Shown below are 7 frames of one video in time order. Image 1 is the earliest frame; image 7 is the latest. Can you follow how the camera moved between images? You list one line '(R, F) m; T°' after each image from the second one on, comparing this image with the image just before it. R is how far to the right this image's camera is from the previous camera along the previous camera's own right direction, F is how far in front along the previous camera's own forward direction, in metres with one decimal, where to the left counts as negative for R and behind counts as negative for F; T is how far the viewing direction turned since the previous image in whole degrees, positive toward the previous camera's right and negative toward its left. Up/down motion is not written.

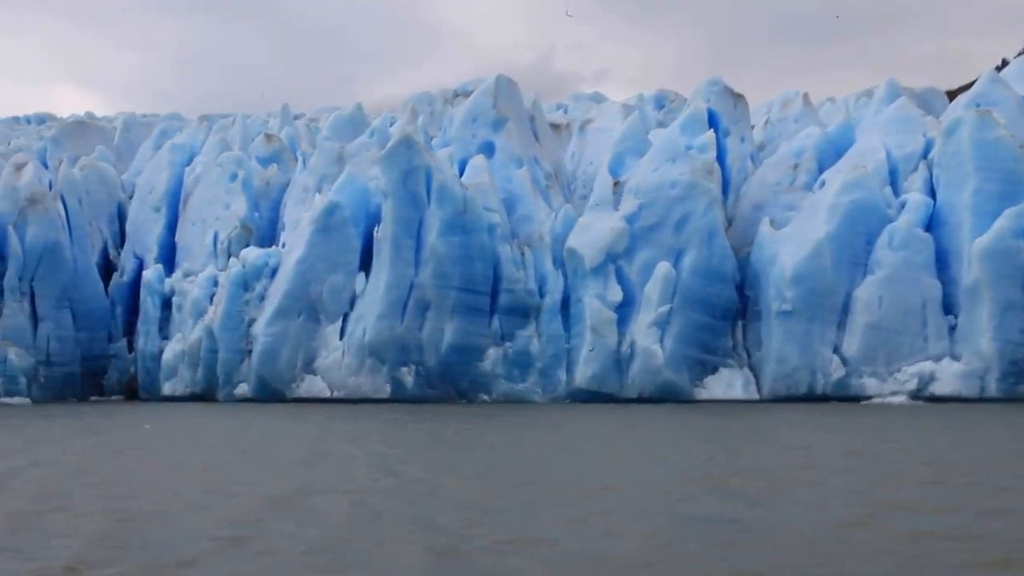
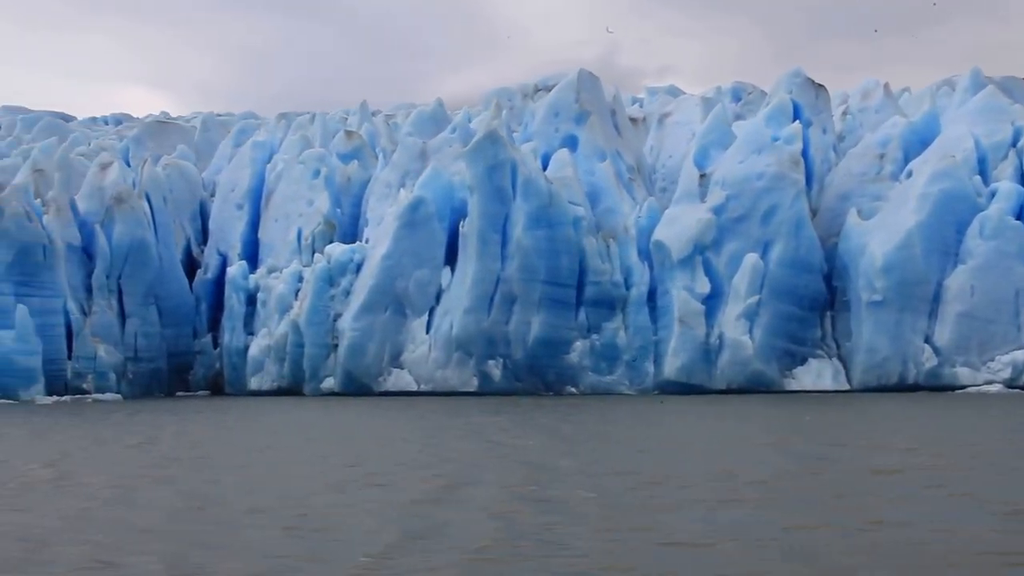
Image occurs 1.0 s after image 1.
(-2.0, -0.1) m; -1°
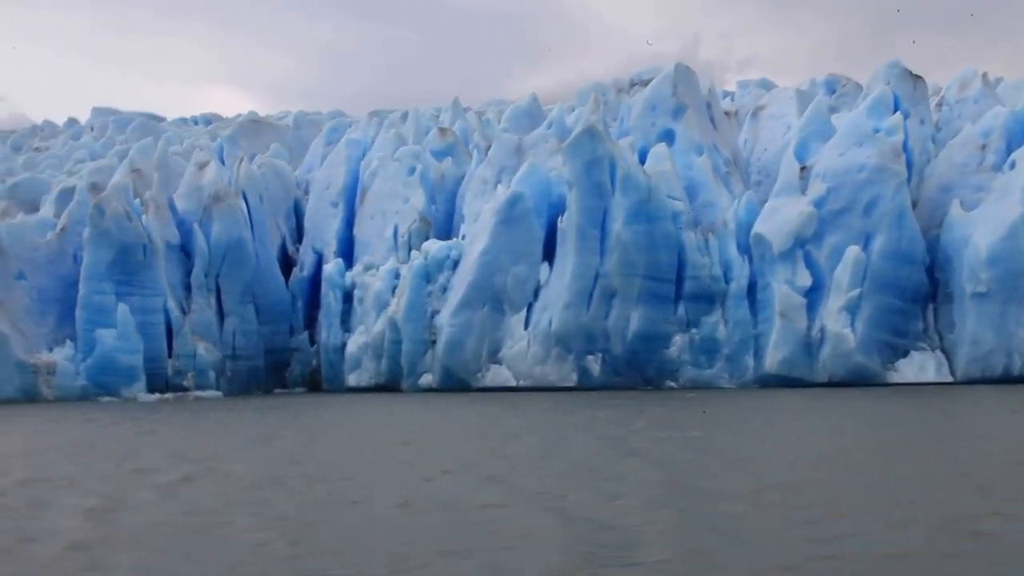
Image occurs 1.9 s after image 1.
(-2.4, -0.1) m; -1°
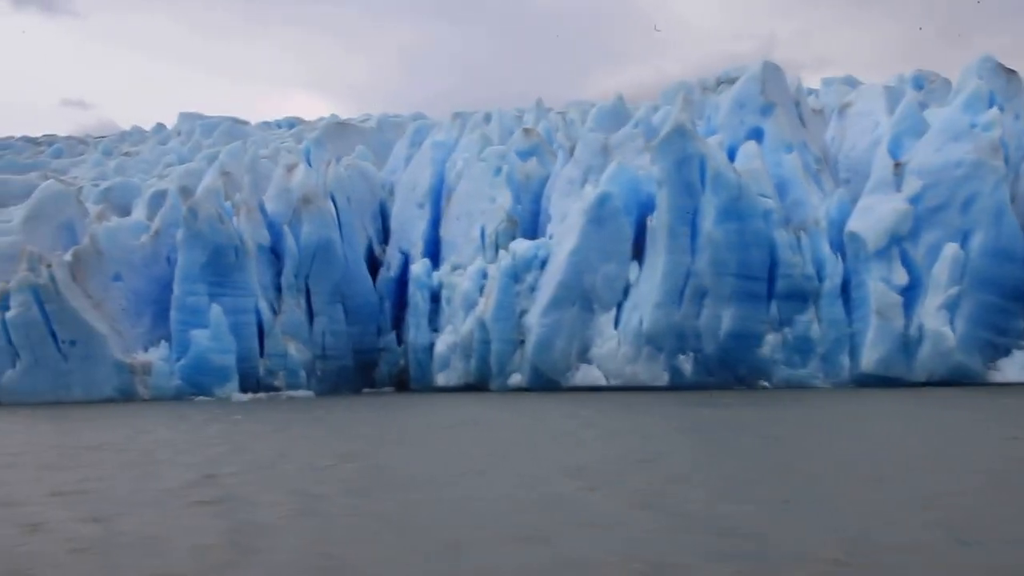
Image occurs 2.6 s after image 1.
(-1.6, 0.0) m; -2°
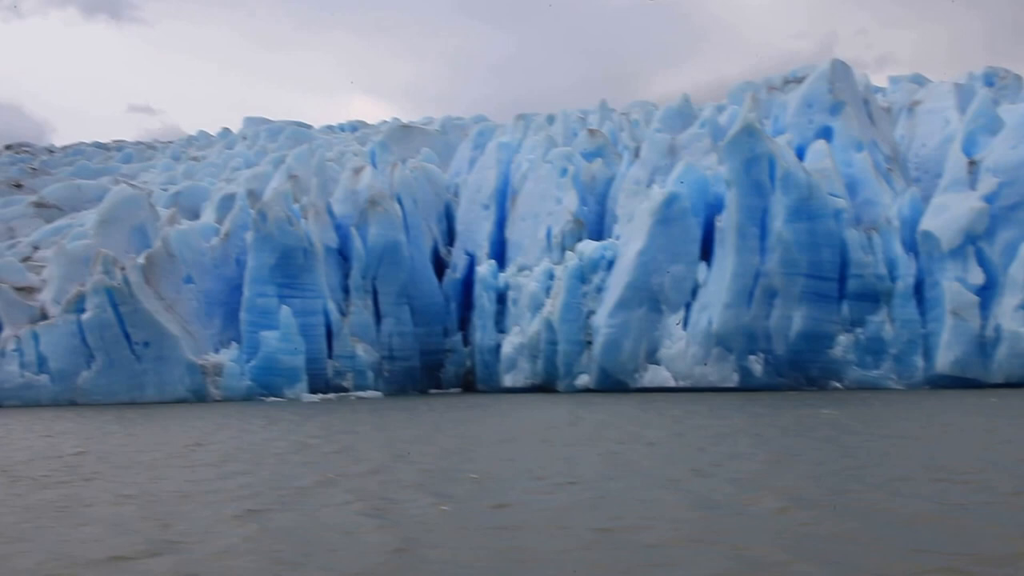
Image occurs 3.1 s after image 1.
(-1.1, 0.0) m; -2°
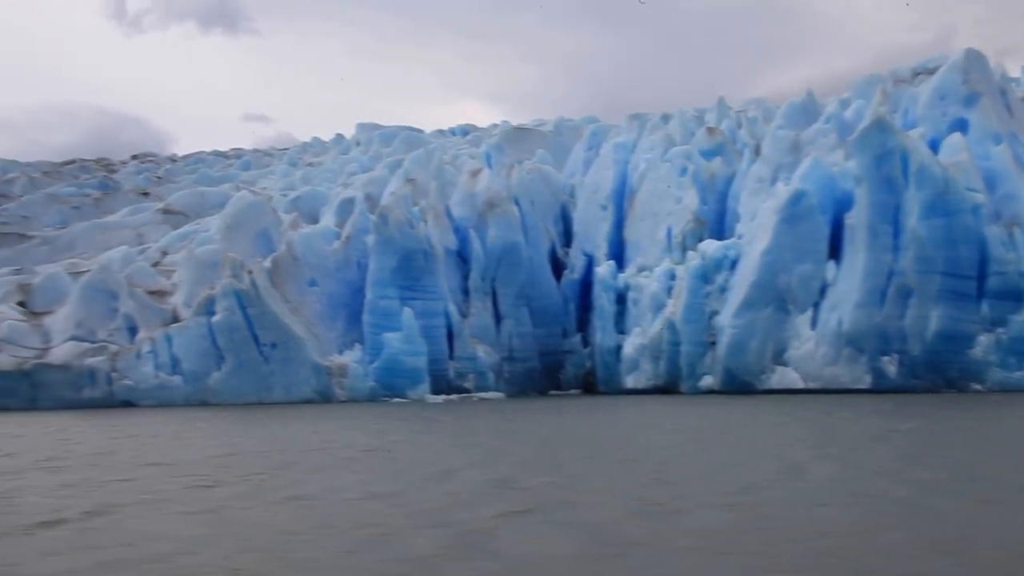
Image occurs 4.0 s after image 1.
(-1.6, 0.0) m; -4°
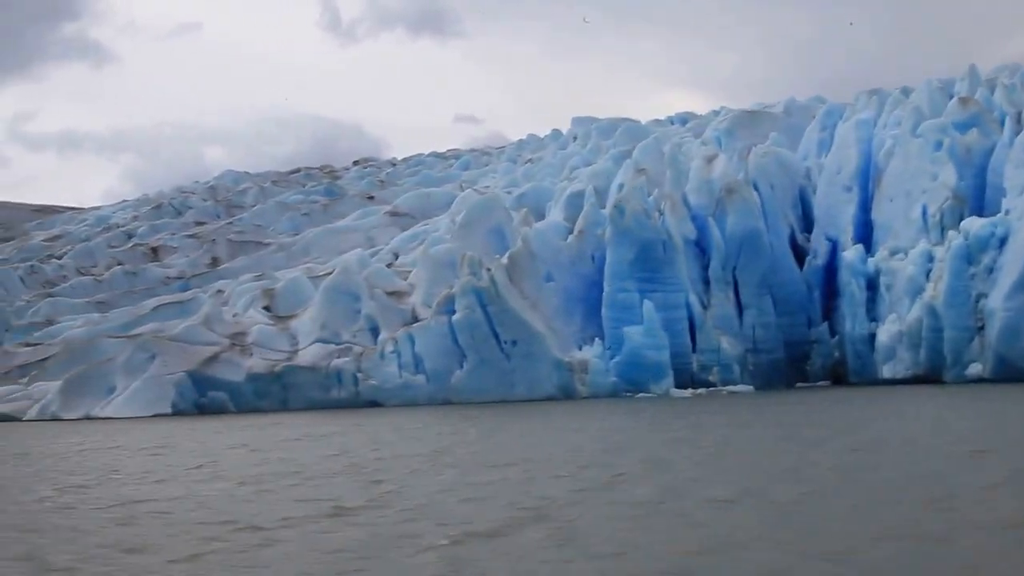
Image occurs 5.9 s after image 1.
(-3.6, +0.2) m; -7°
